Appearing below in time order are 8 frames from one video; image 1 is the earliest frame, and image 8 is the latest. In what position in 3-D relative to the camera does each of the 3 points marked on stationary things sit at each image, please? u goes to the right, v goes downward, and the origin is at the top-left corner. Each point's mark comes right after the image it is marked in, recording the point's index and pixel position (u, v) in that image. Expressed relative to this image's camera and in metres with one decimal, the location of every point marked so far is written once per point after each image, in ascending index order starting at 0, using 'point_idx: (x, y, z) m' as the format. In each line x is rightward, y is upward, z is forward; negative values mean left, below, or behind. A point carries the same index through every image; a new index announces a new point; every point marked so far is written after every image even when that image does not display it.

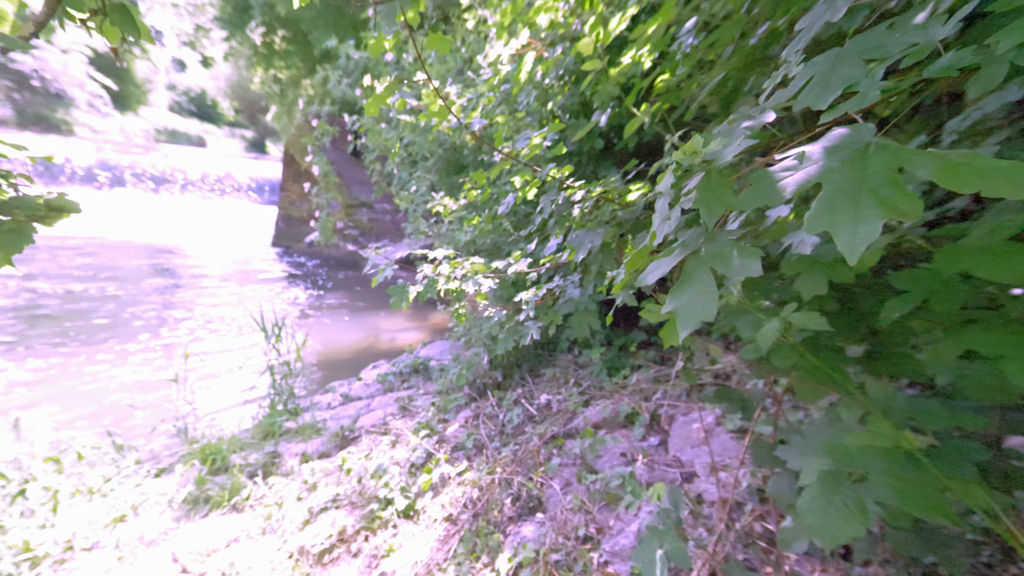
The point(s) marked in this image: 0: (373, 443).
0: (-1.3, -1.5, +2.0) m
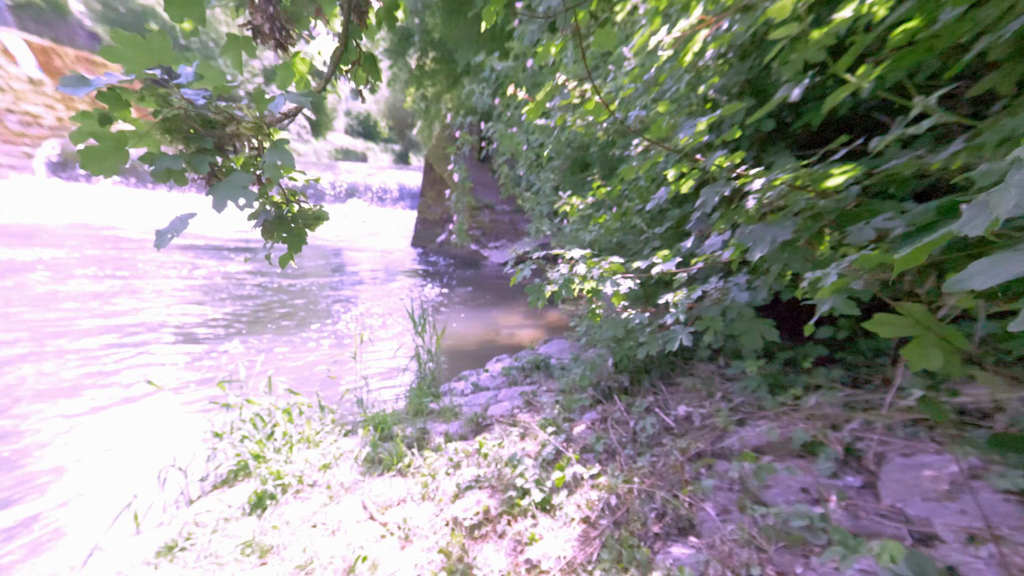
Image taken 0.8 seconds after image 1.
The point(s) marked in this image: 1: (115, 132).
0: (0.0, -1.5, +2.1) m
1: (-2.3, +0.9, +1.2) m
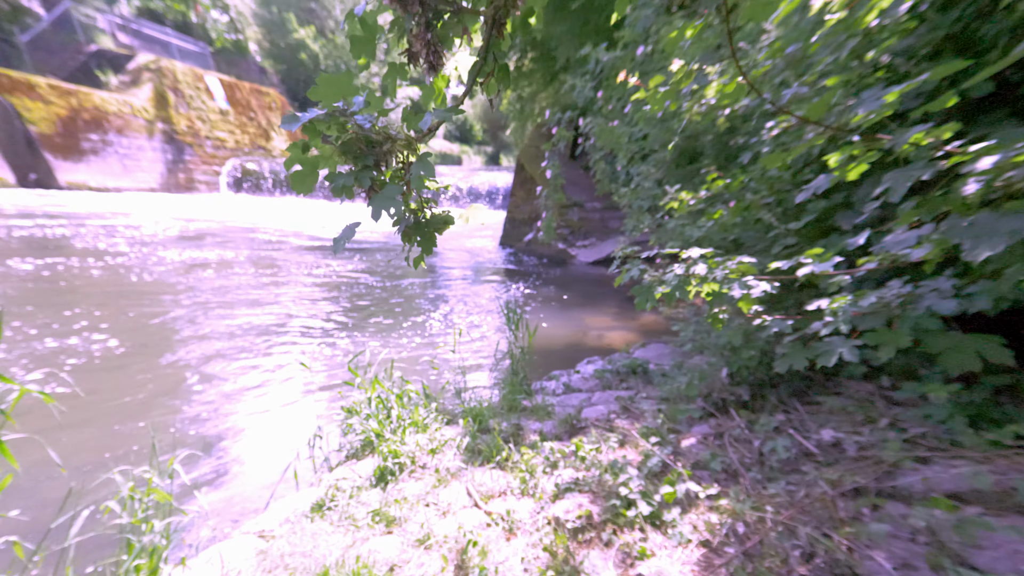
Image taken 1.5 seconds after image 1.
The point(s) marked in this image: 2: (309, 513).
0: (+0.9, -1.5, +2.0) m
1: (-1.5, +0.9, +1.4) m
2: (-1.7, -1.9, +1.7) m
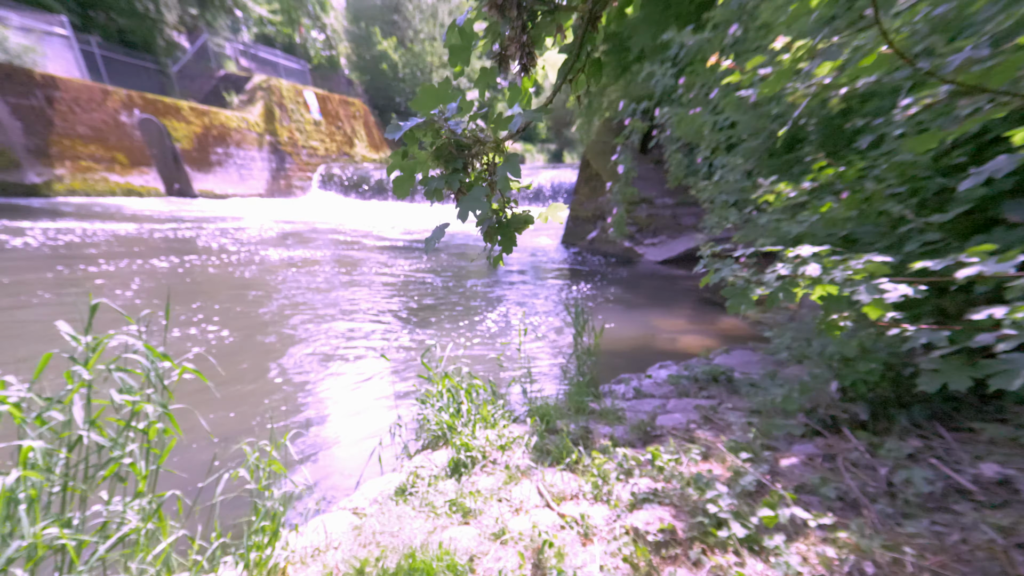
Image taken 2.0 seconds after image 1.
0: (+1.6, -1.5, +1.9) m
1: (-0.8, +0.9, +1.5) m
2: (-1.1, -1.9, +1.8) m
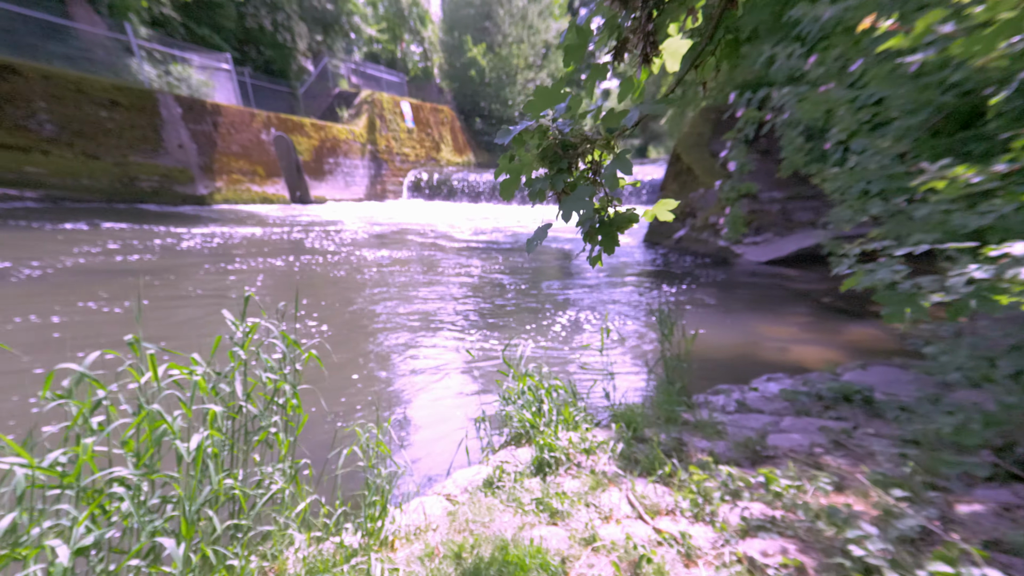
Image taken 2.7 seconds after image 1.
0: (+2.4, -1.6, +1.7) m
1: (0.0, +0.9, +1.5) m
2: (-0.3, -1.9, +1.9) m
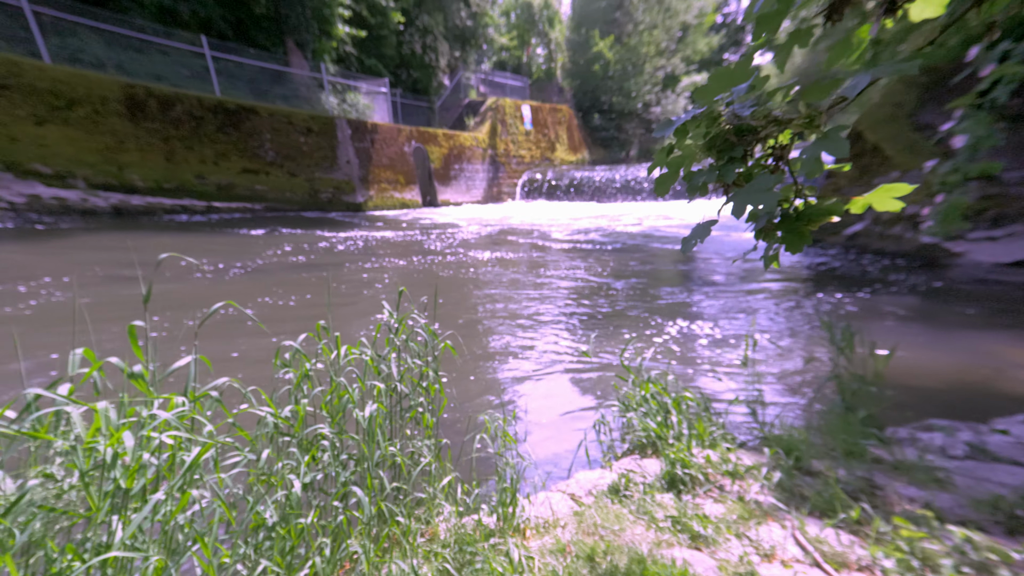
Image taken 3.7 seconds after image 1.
0: (+3.5, -1.6, +1.2) m
1: (+1.2, +0.9, +1.4) m
2: (+0.9, -1.9, +1.8) m
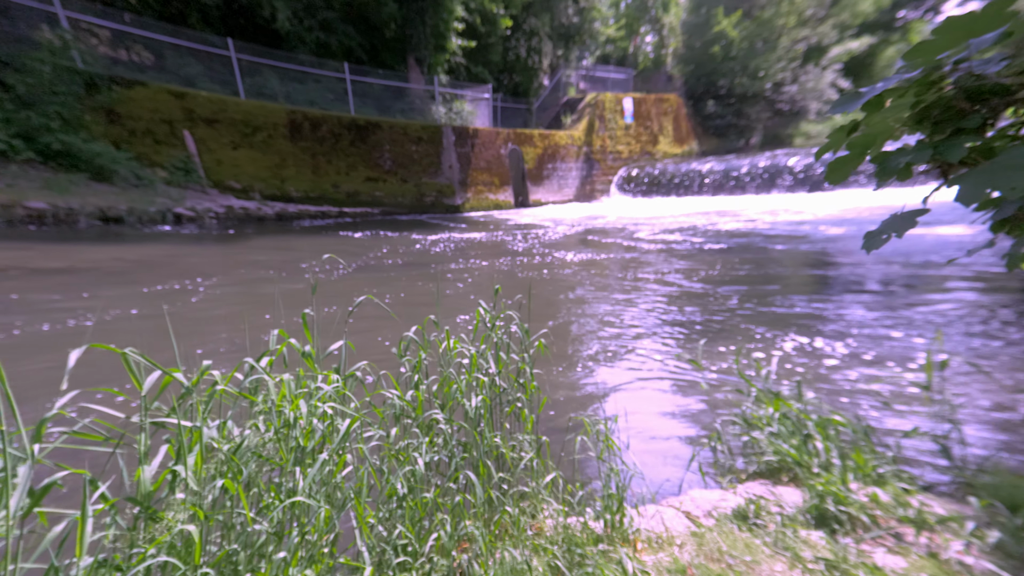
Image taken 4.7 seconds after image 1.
0: (+4.3, -1.7, +0.7) m
1: (+2.2, +0.9, +1.2) m
2: (+1.8, -1.9, +1.7) m
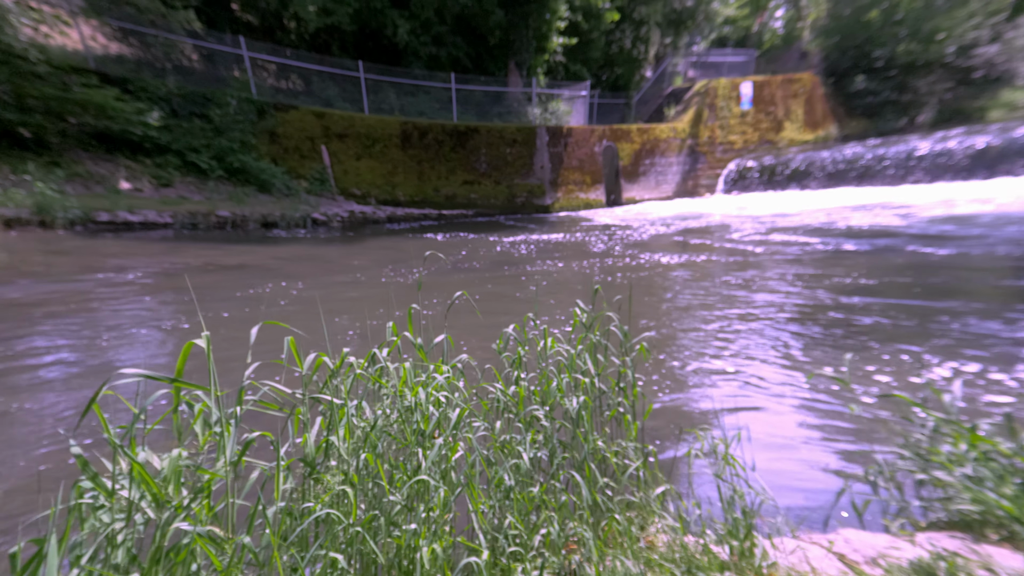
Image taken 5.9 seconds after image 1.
0: (+5.1, -1.8, +0.2) m
1: (+3.1, +0.8, +0.9) m
2: (+2.7, -1.9, +1.4) m
